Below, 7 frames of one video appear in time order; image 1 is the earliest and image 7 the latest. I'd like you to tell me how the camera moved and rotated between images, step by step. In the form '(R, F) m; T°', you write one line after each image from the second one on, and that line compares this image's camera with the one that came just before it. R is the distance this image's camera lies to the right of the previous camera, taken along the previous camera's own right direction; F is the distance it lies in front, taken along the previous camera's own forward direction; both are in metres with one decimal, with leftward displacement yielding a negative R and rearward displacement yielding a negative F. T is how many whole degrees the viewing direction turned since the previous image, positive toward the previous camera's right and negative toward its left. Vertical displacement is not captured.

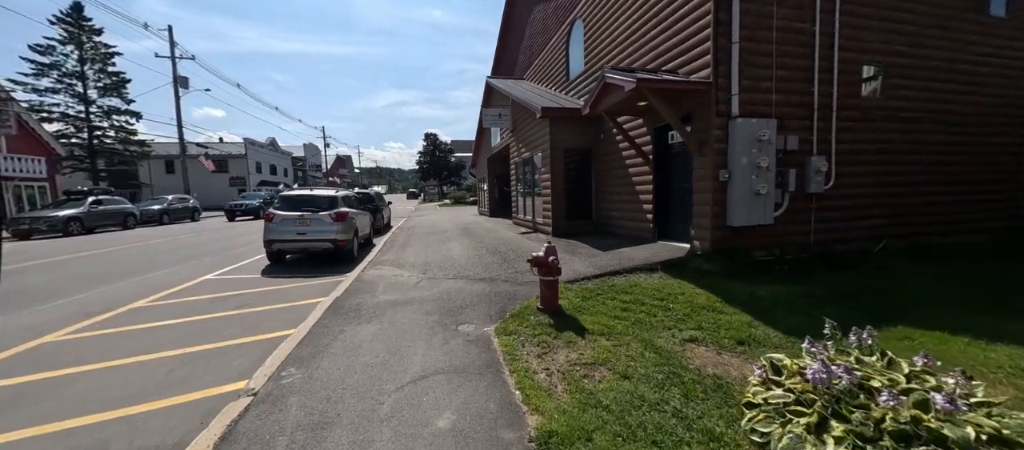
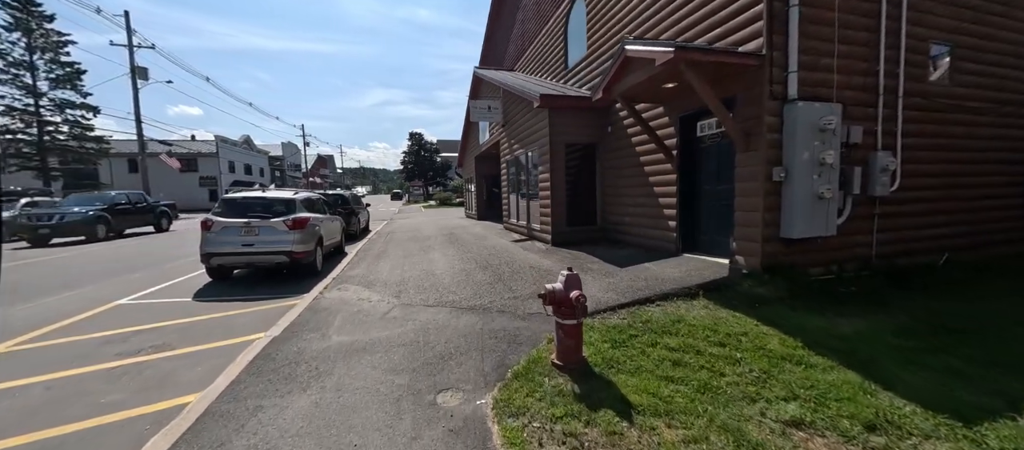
(-0.2, +1.5) m; +2°
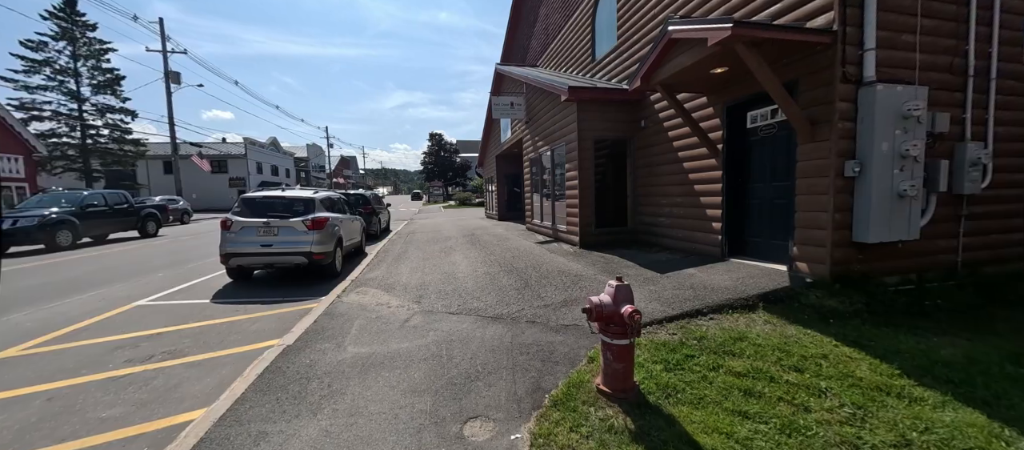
(-0.2, +0.5) m; -3°
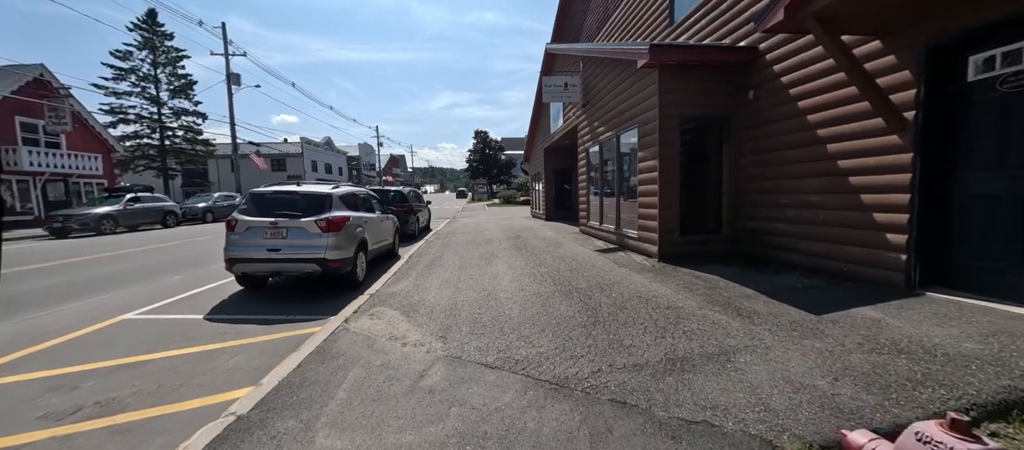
(-0.2, +1.7) m; -7°
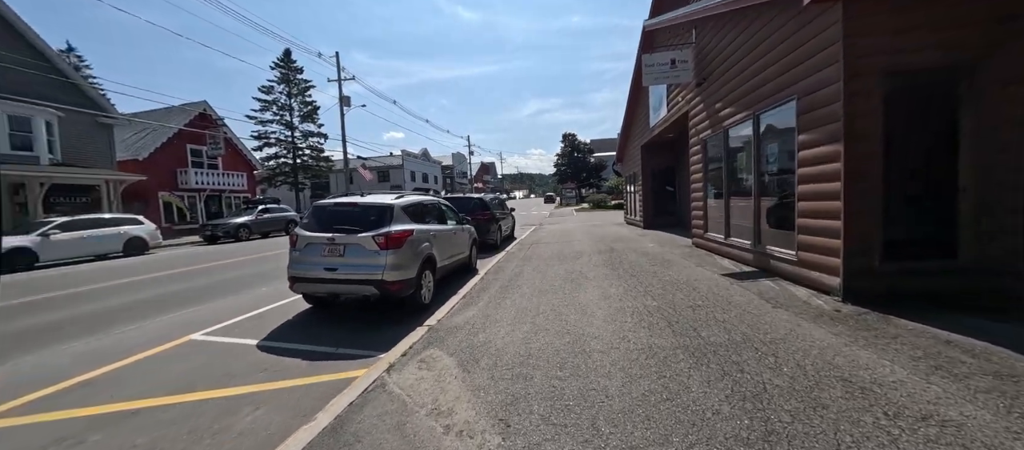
(-0.1, +1.4) m; -14°
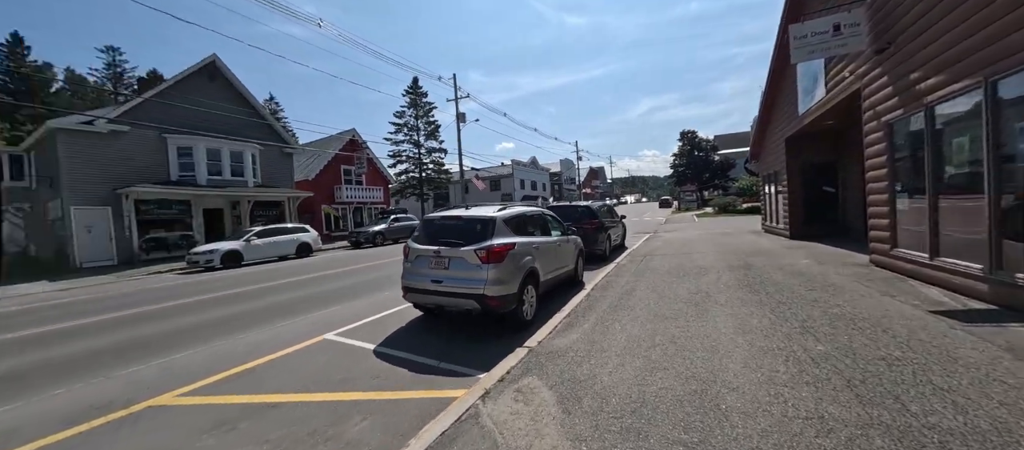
(0.0, +0.4) m; -17°
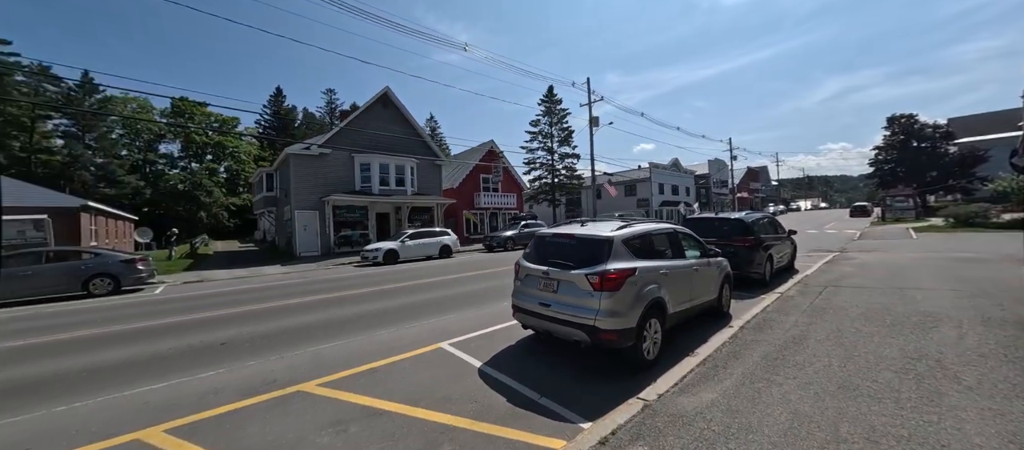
(+0.2, +0.6) m; -21°
